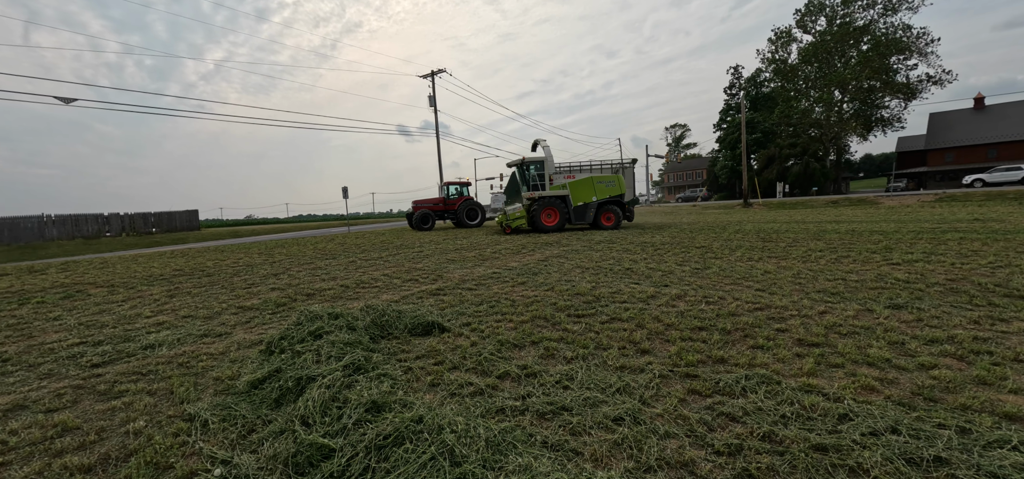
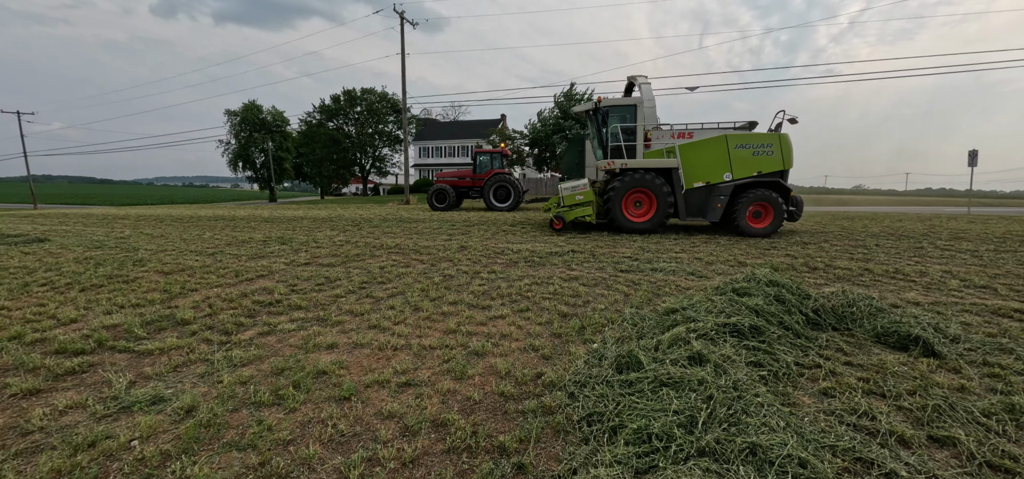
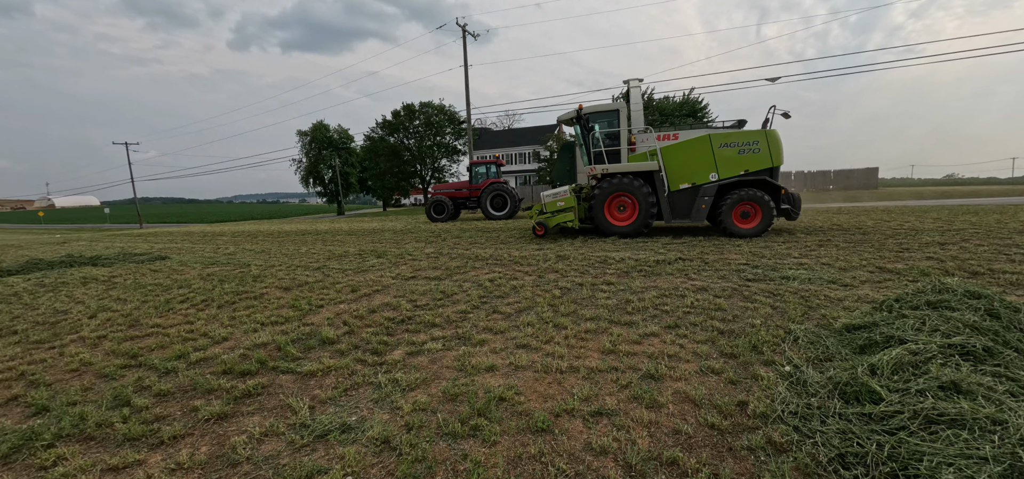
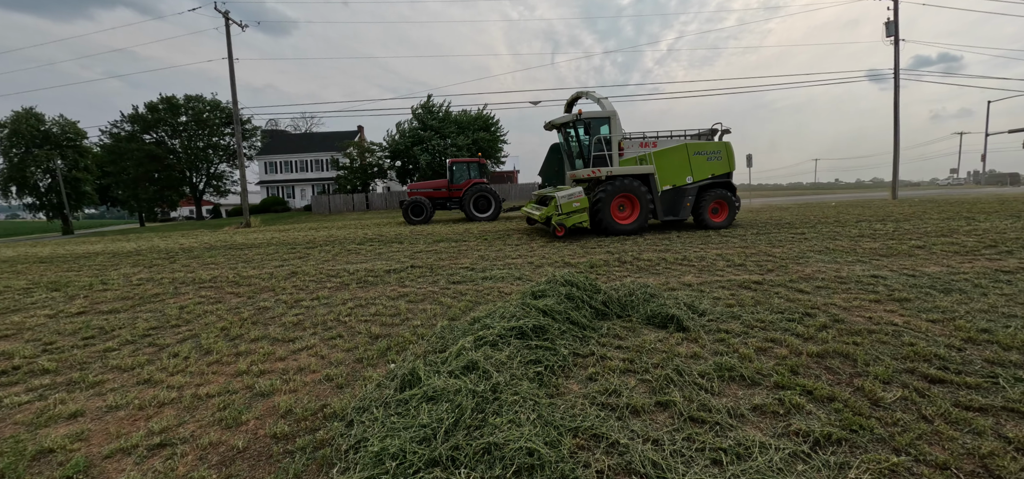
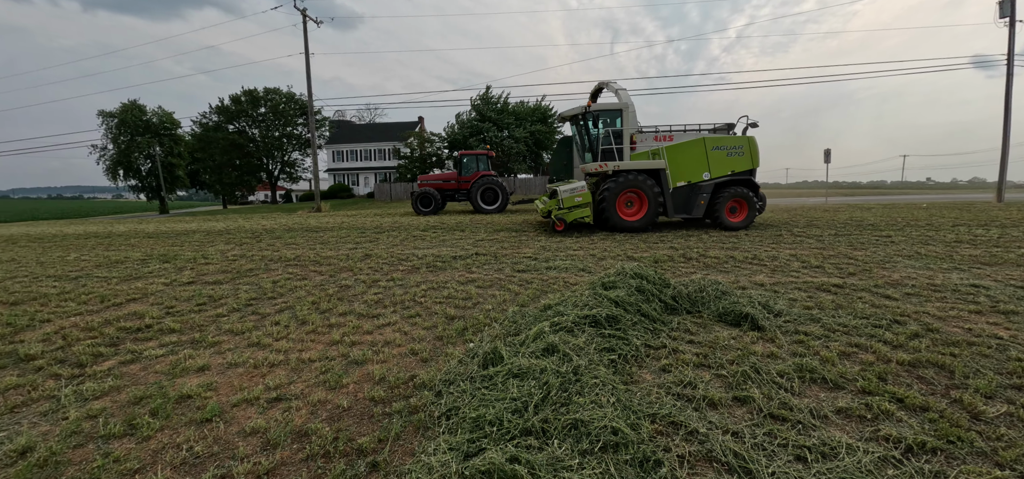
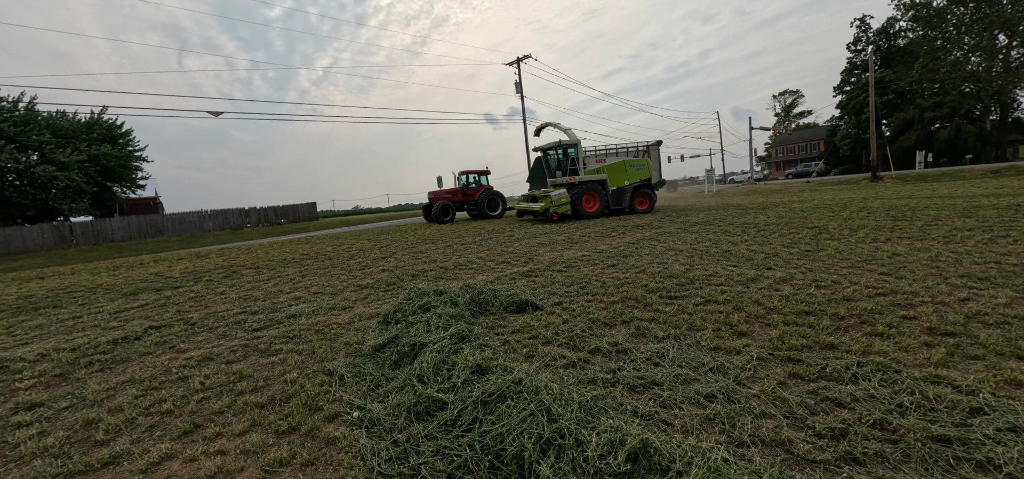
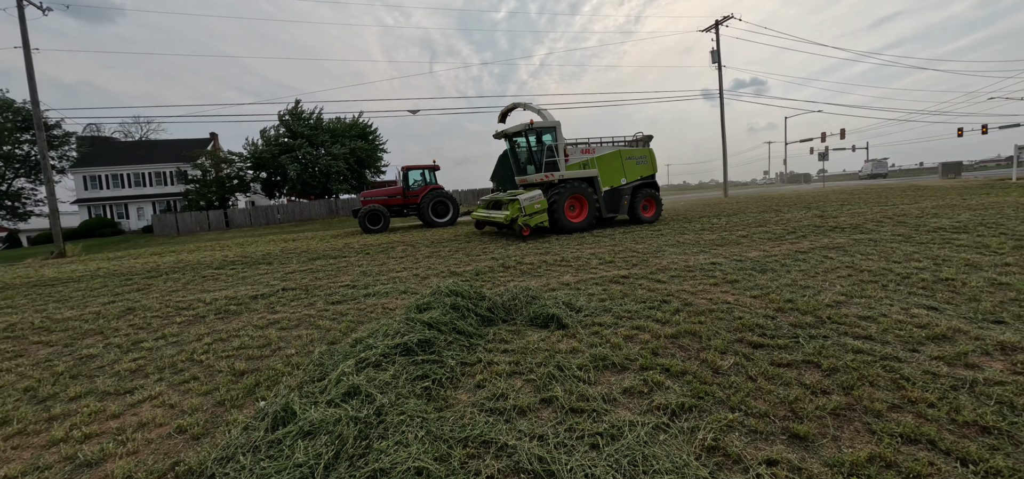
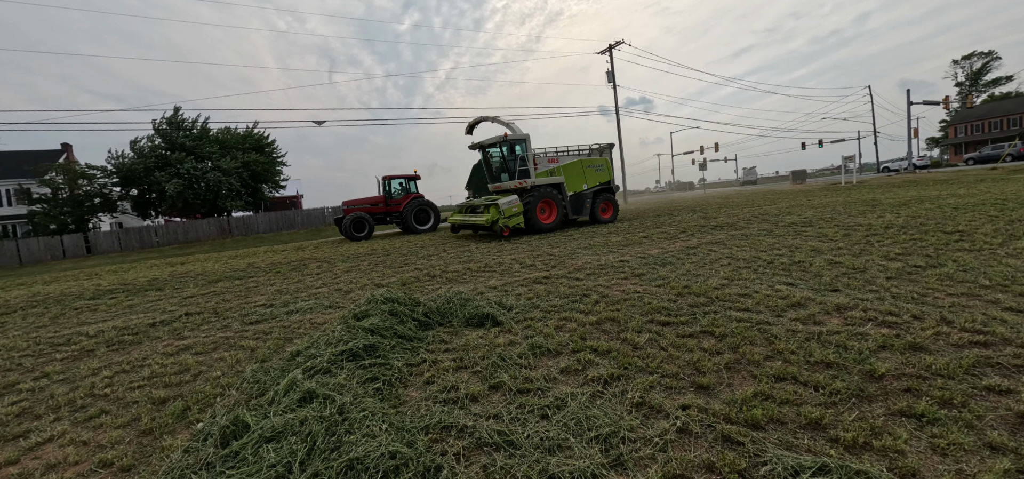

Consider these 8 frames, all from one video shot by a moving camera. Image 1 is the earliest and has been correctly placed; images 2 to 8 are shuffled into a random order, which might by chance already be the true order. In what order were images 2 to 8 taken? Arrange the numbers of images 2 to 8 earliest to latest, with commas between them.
6, 8, 7, 4, 5, 2, 3
